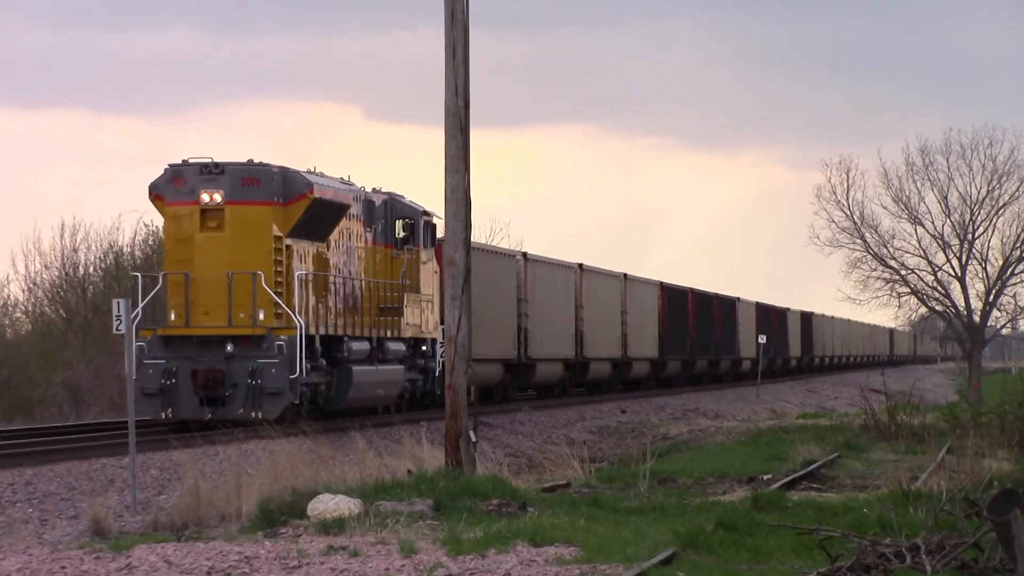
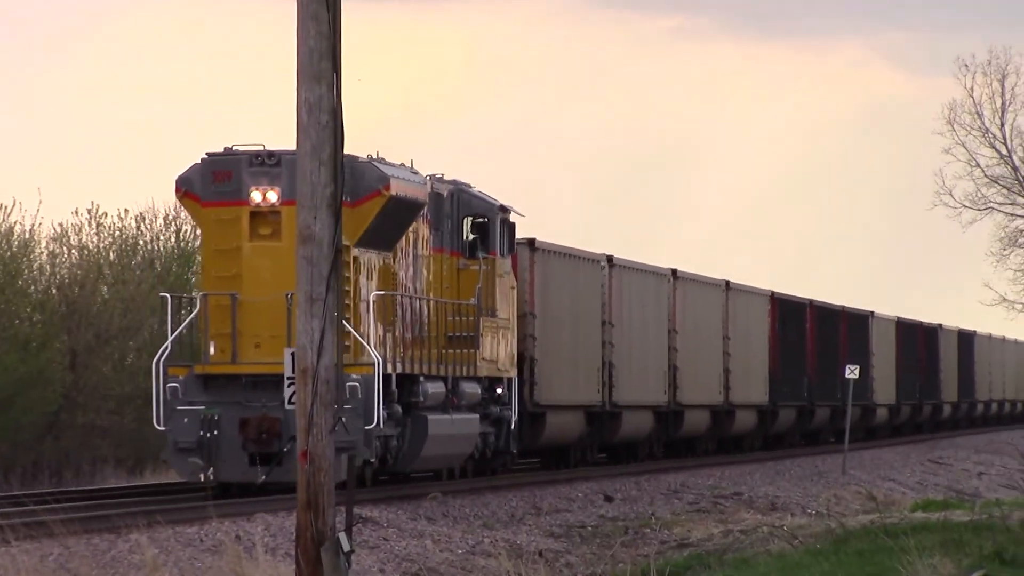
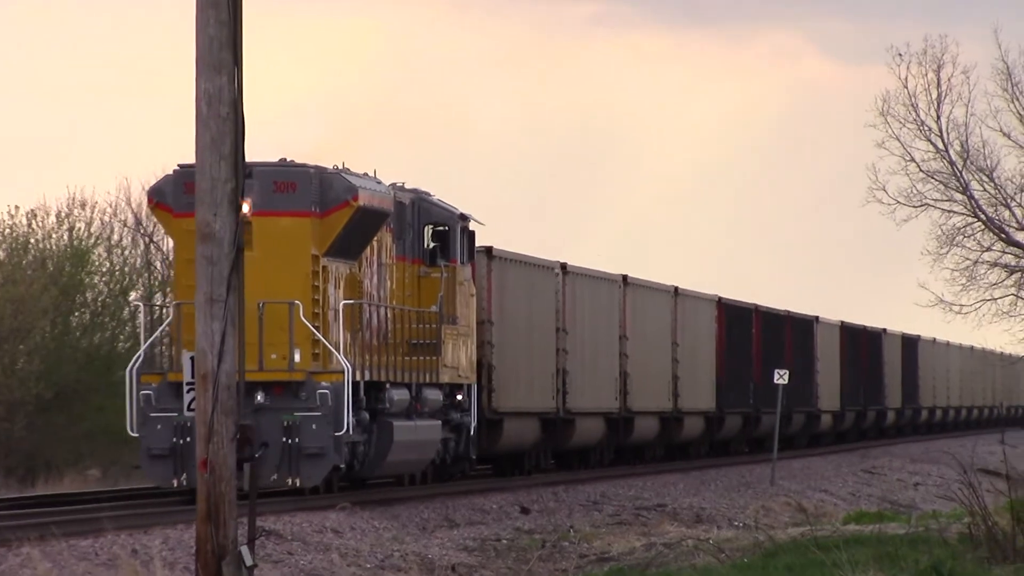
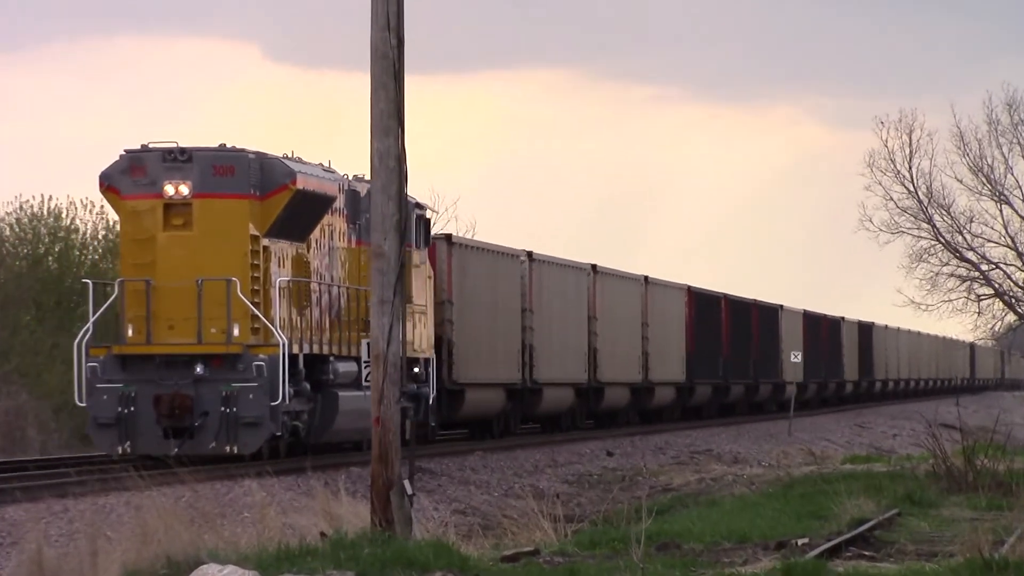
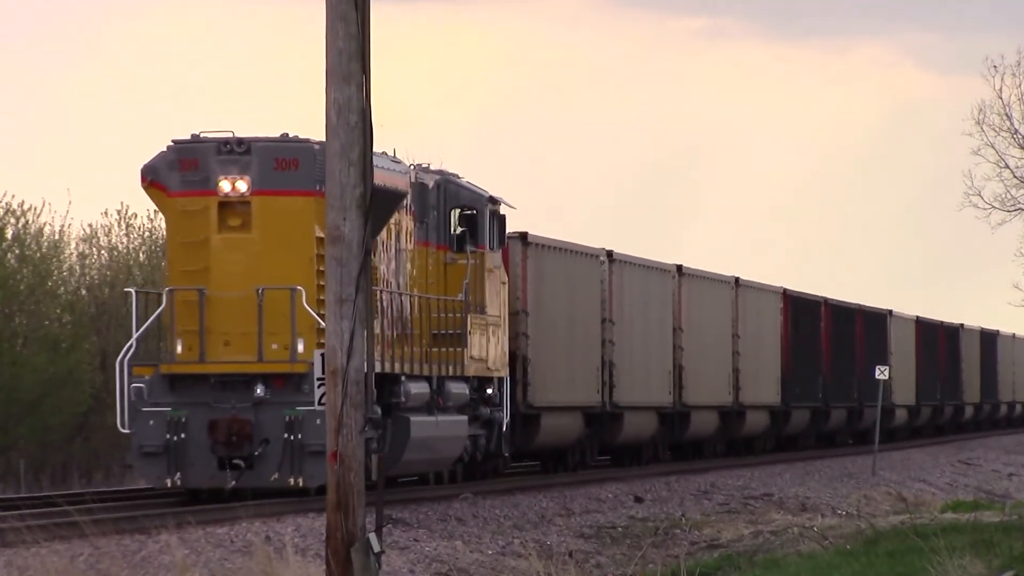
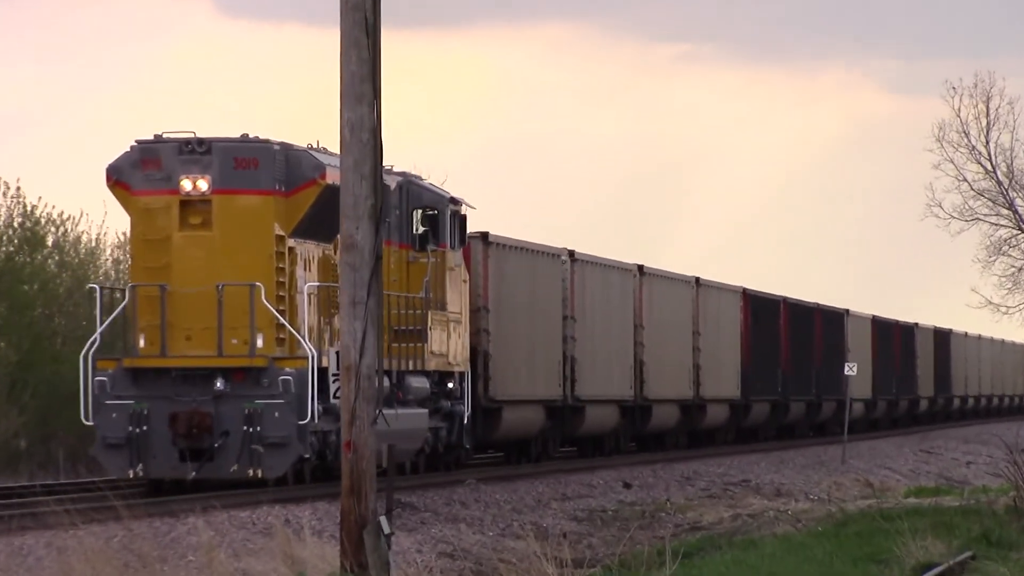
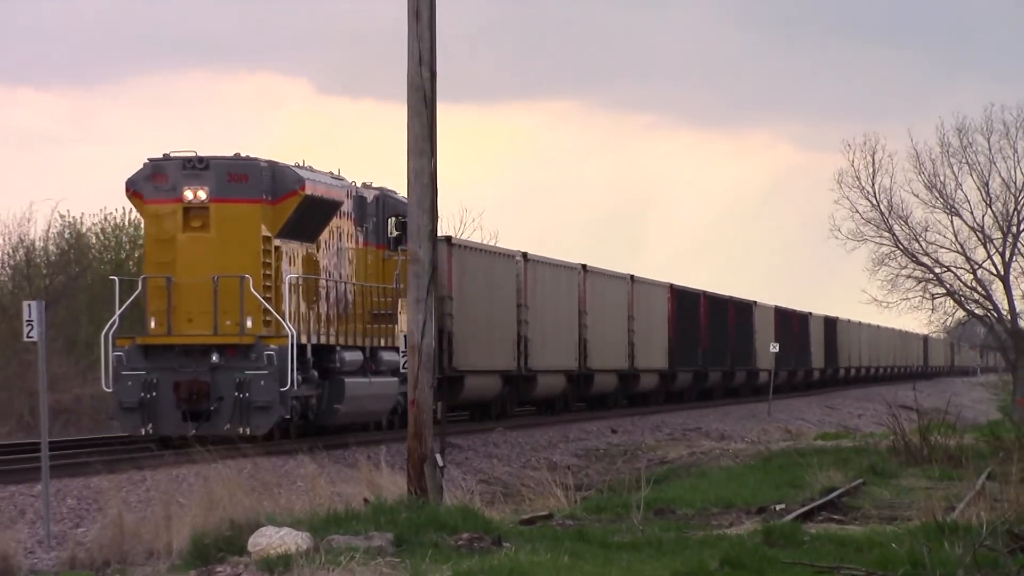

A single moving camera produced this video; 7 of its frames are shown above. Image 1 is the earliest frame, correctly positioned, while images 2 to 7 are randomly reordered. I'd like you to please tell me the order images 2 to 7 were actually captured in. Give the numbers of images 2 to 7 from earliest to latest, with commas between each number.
7, 4, 6, 5, 2, 3
